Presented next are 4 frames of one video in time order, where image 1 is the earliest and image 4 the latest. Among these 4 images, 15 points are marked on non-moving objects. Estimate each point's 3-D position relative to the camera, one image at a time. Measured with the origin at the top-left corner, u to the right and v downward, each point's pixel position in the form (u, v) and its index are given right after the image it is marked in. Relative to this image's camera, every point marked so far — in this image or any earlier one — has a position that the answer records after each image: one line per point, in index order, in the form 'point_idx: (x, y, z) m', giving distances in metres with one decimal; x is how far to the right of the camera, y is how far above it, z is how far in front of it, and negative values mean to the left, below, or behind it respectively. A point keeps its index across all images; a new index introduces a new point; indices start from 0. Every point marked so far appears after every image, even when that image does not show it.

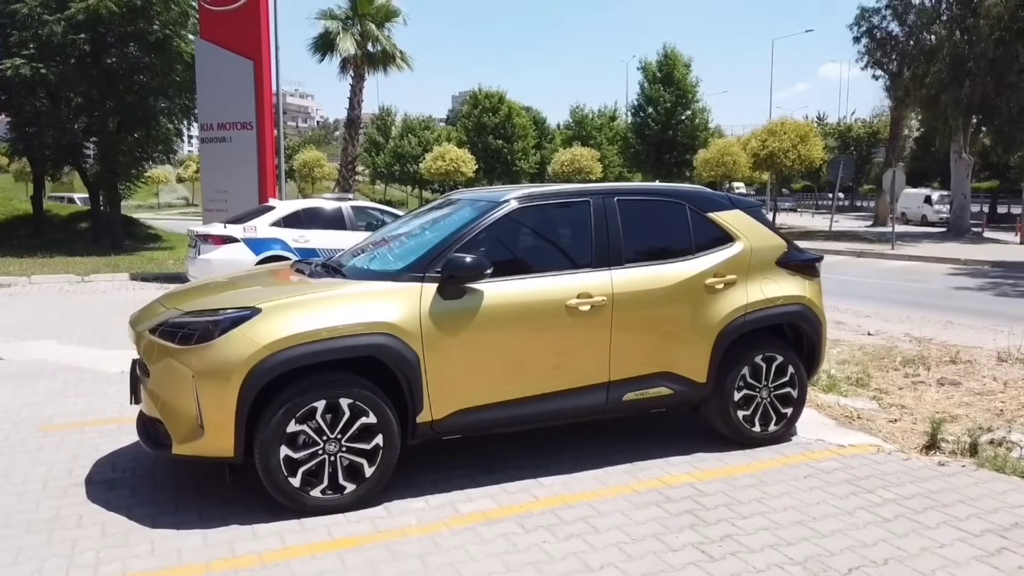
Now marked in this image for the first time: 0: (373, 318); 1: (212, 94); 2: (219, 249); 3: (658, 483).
0: (-0.8, -0.2, +4.2) m
1: (-5.8, +3.7, +15.0) m
2: (-4.4, +0.6, +11.8) m
3: (+0.9, -1.2, +4.7) m
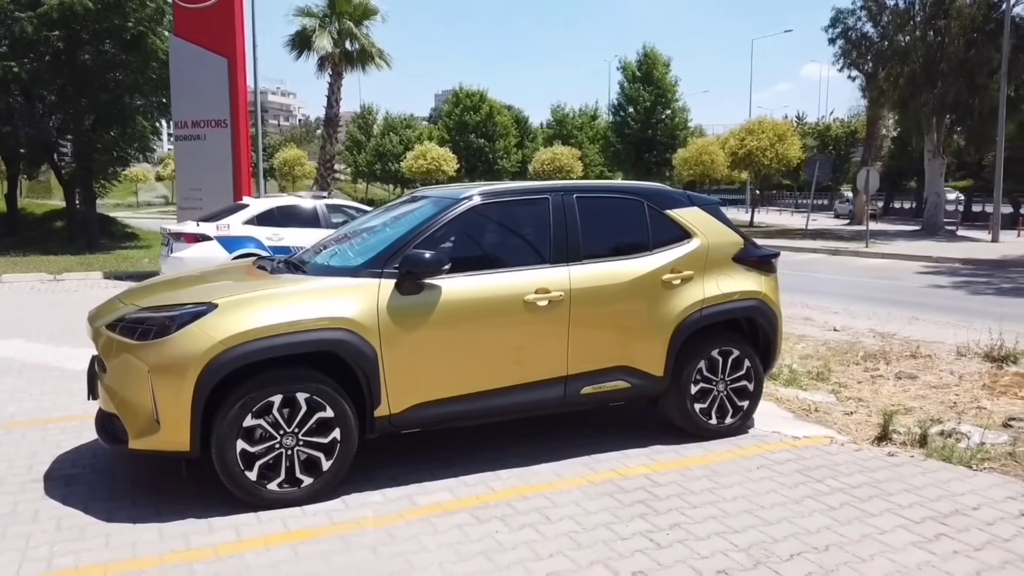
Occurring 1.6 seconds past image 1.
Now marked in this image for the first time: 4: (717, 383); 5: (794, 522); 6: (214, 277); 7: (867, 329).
0: (-1.0, -0.1, +4.3) m
1: (-6.2, +3.8, +15.0) m
2: (-4.8, +0.6, +11.7) m
3: (+0.6, -1.1, +4.7) m
4: (+1.4, -0.7, +5.4) m
5: (+1.5, -1.2, +4.1) m
6: (-1.8, +0.1, +4.7) m
7: (+4.6, -0.5, +10.1) m
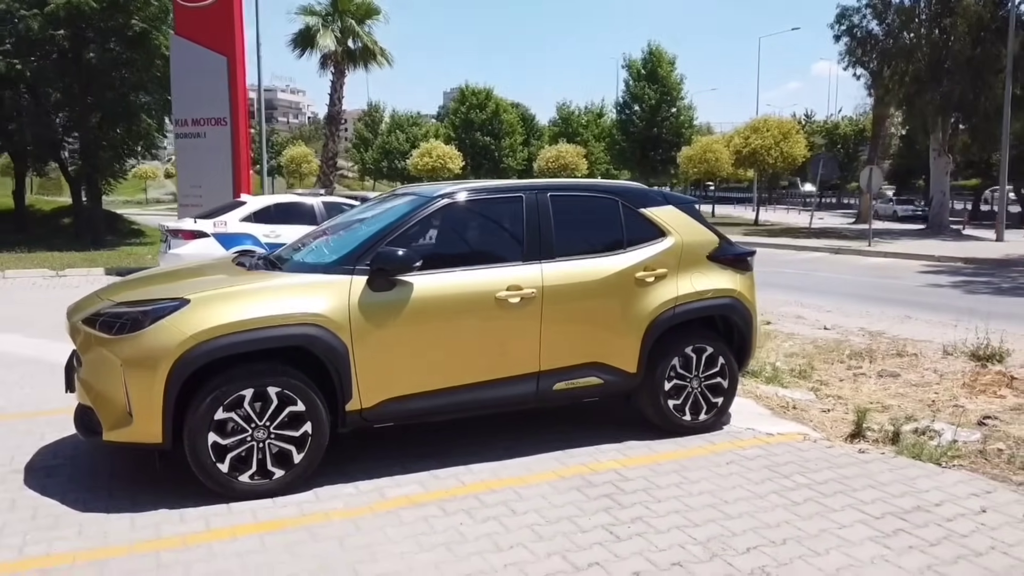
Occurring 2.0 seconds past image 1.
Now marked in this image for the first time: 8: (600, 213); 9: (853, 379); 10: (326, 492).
0: (-1.2, -0.1, +4.3) m
1: (-6.3, +3.8, +15.1) m
2: (-4.9, +0.7, +11.9) m
3: (+0.4, -1.1, +4.8) m
4: (+1.3, -0.6, +5.5) m
5: (+1.3, -1.2, +4.2) m
6: (-2.0, +0.1, +4.8) m
7: (+4.5, -0.5, +10.1) m
8: (+0.6, +0.5, +5.4) m
9: (+3.1, -0.8, +7.2) m
10: (-1.1, -1.2, +4.4) m
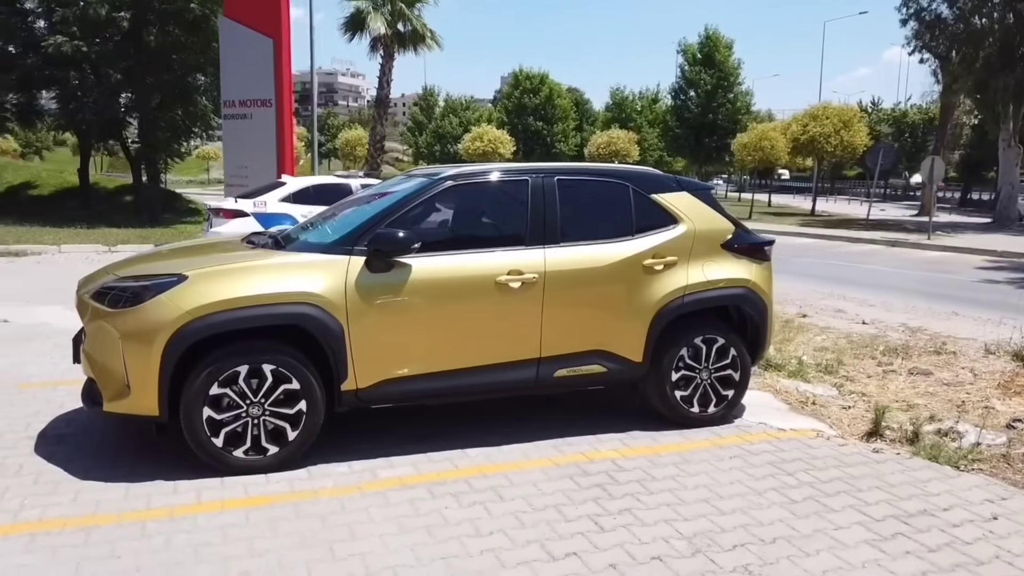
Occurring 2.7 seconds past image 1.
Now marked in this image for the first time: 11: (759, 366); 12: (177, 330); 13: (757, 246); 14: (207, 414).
0: (-1.2, 0.0, +4.4) m
1: (-5.5, +4.3, +15.4) m
2: (-4.4, +1.0, +12.1) m
3: (+0.4, -1.0, +4.7) m
4: (+1.3, -0.6, +5.4) m
5: (+1.2, -1.2, +4.0) m
6: (-2.0, +0.2, +4.9) m
7: (+4.8, -0.4, +9.8) m
8: (+0.6, +0.6, +5.3) m
9: (+3.3, -0.8, +6.9) m
10: (-1.1, -1.0, +4.5) m
11: (+2.2, -0.7, +7.1) m
12: (-1.8, -0.2, +4.2) m
13: (+1.7, +0.3, +5.6) m
14: (-1.7, -0.7, +4.3) m
